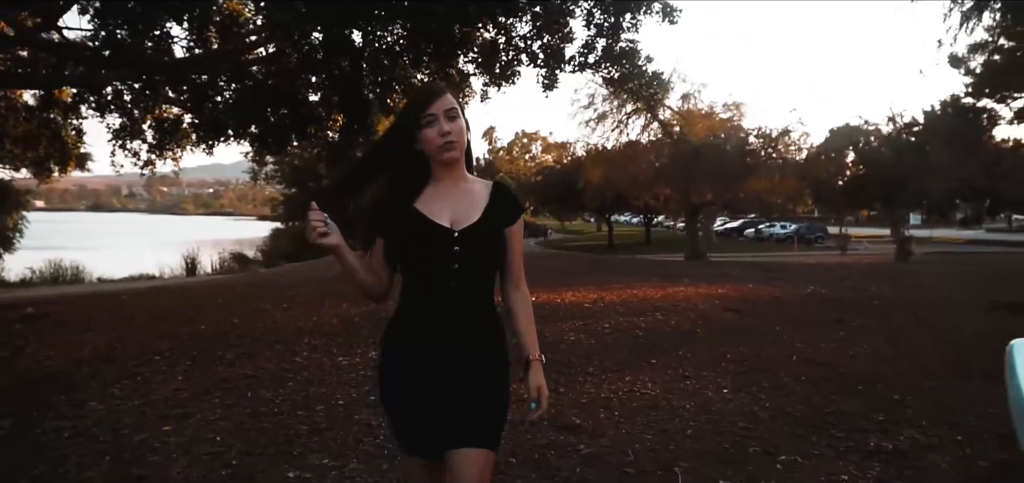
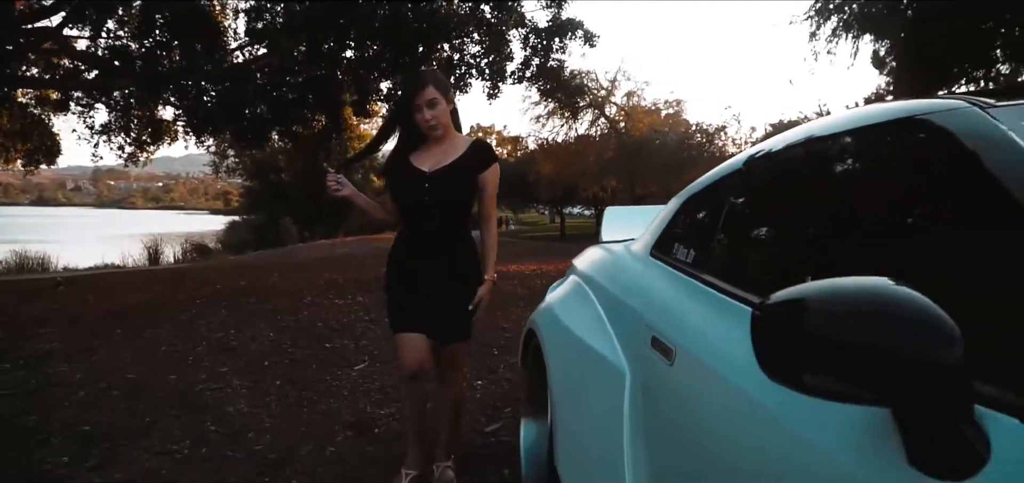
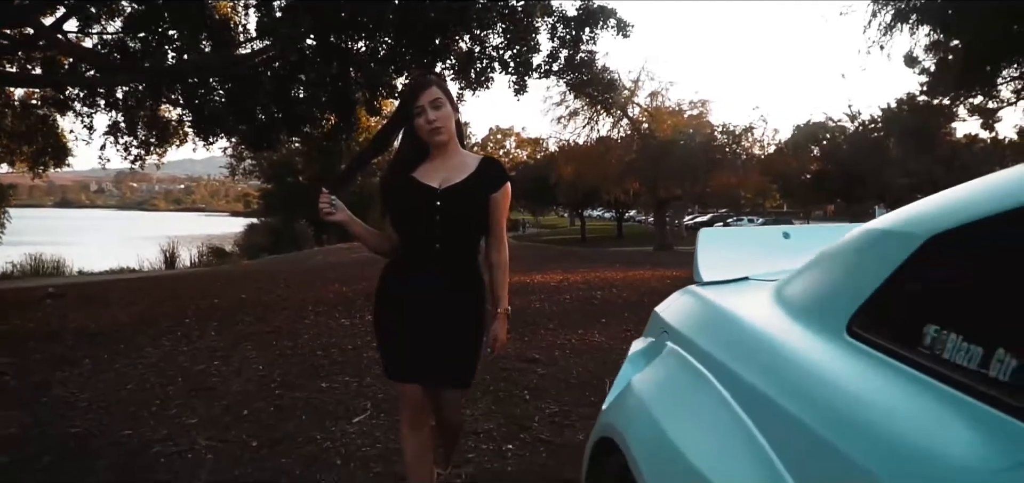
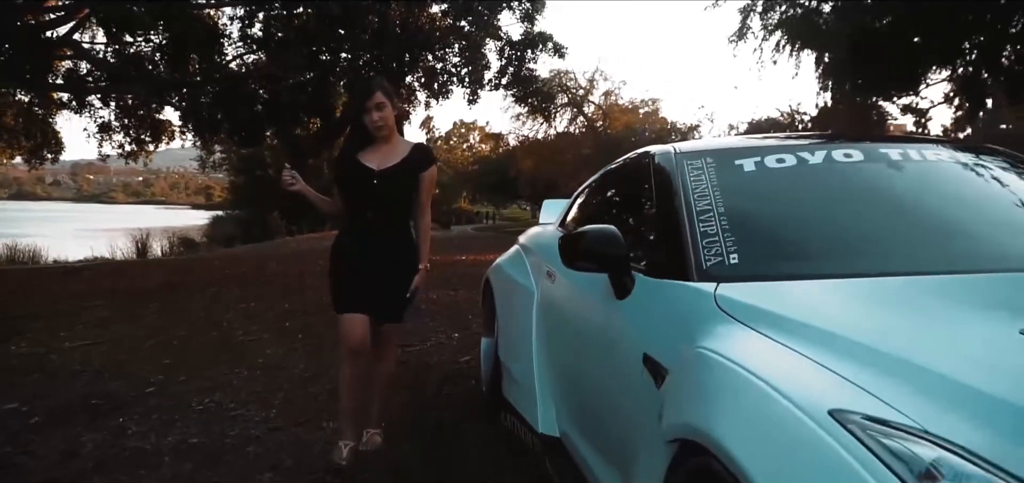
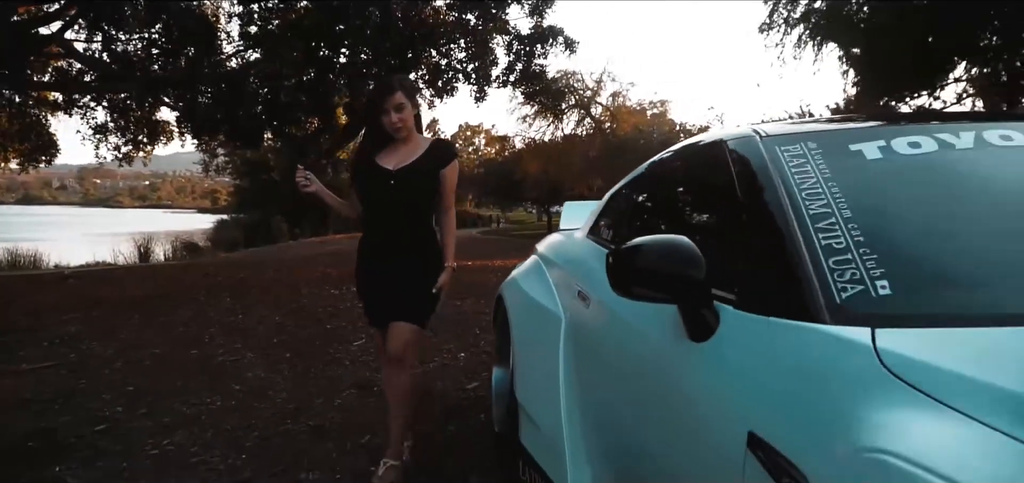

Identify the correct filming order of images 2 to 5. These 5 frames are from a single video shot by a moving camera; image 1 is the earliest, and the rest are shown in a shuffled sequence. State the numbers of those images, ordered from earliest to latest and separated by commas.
3, 2, 5, 4
